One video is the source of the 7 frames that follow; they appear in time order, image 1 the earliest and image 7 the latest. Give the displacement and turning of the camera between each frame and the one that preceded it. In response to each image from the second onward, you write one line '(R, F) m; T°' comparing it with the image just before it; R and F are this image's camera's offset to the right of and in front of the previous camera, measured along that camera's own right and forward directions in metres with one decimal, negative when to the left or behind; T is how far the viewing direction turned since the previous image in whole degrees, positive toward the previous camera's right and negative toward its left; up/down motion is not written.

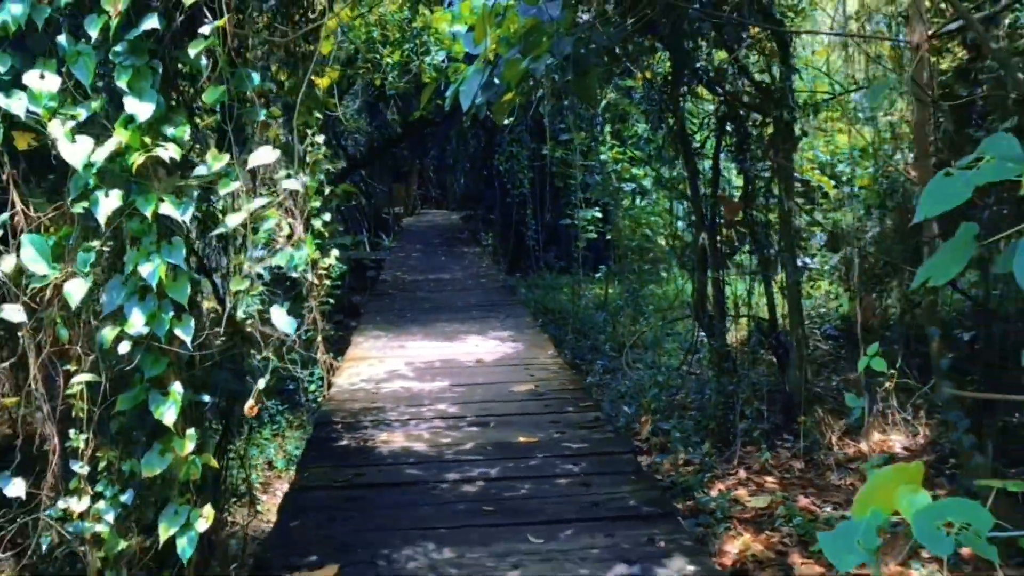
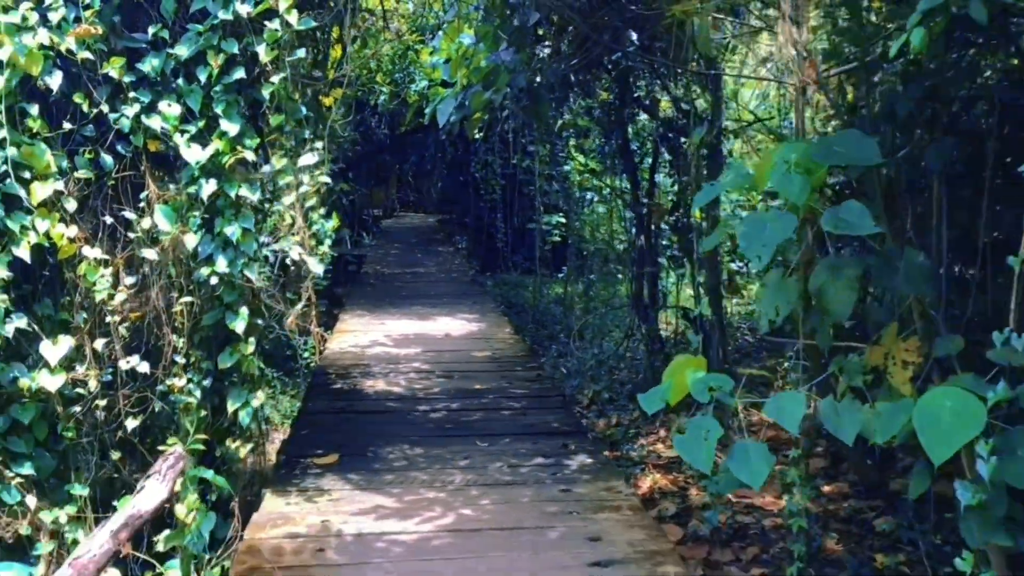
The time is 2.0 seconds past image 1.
(+0.1, -0.9) m; +2°
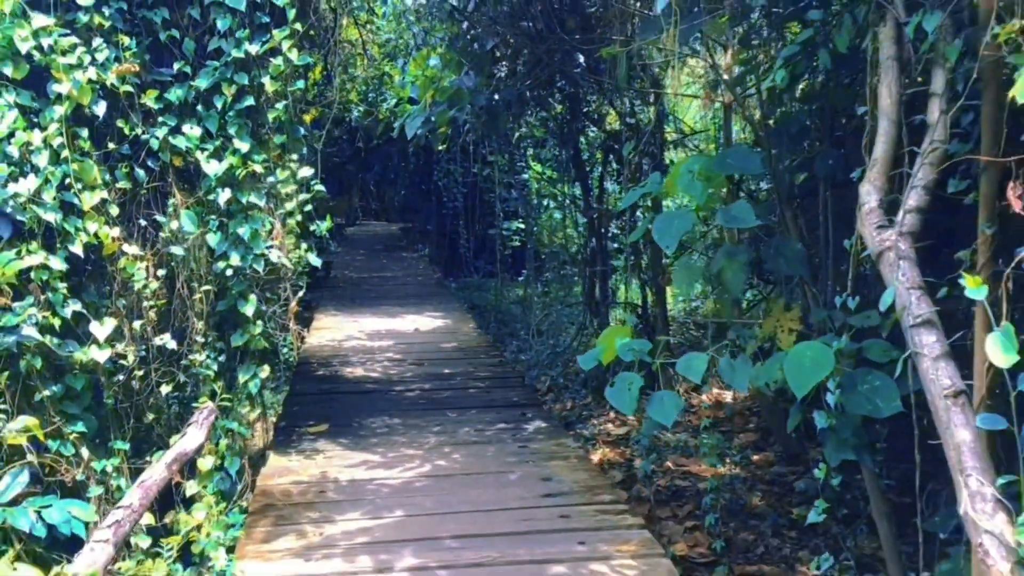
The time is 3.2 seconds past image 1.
(0.0, -0.5) m; +2°
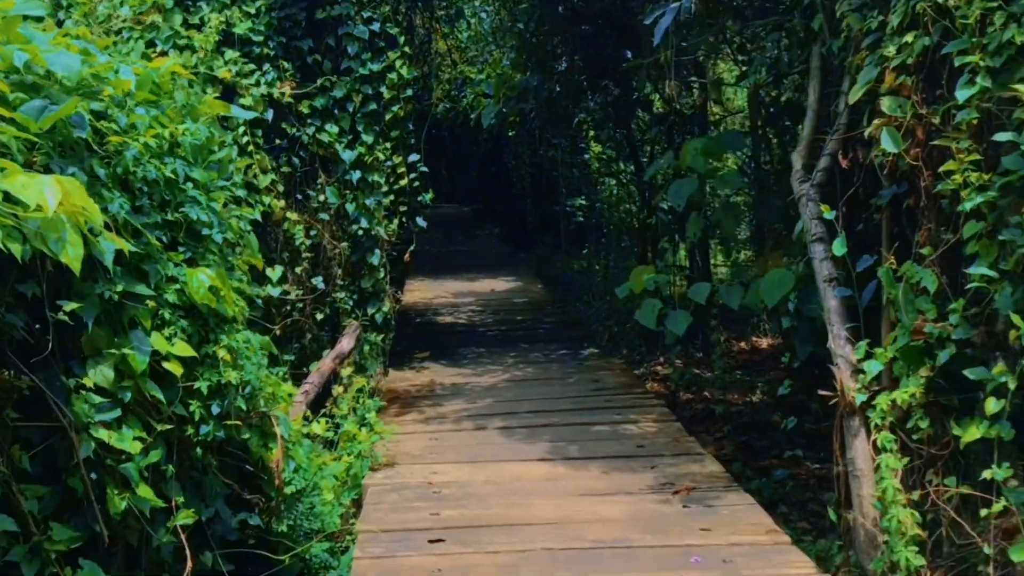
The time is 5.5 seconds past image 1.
(0.0, -1.0) m; -4°
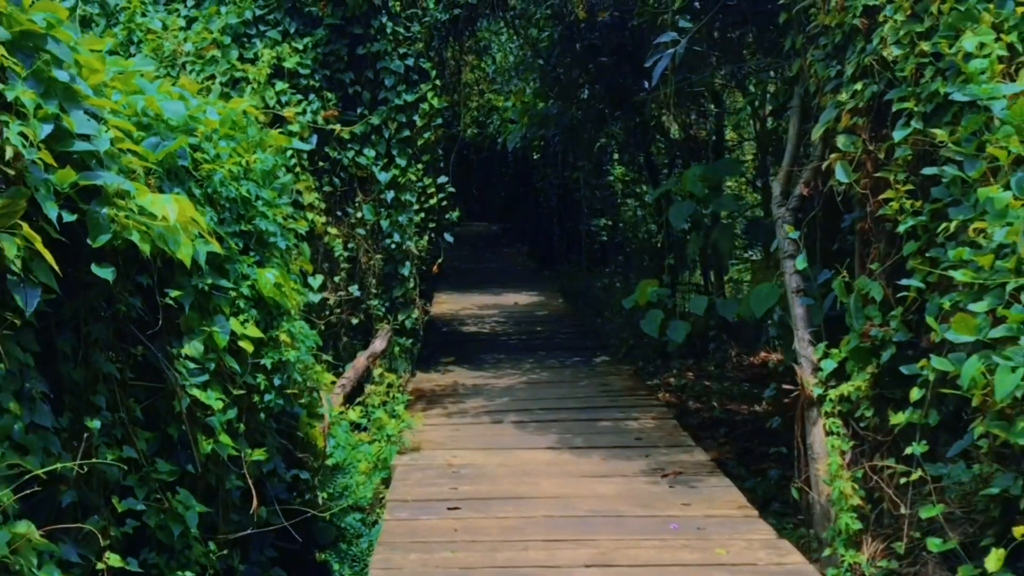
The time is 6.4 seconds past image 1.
(+0.1, -0.4) m; -2°
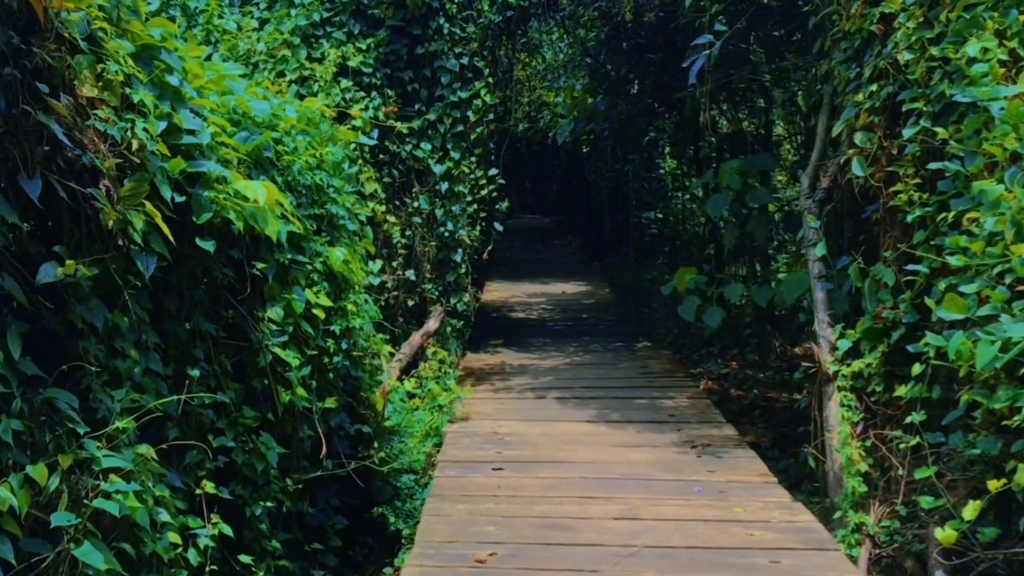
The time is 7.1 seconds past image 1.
(0.0, -0.3) m; -3°
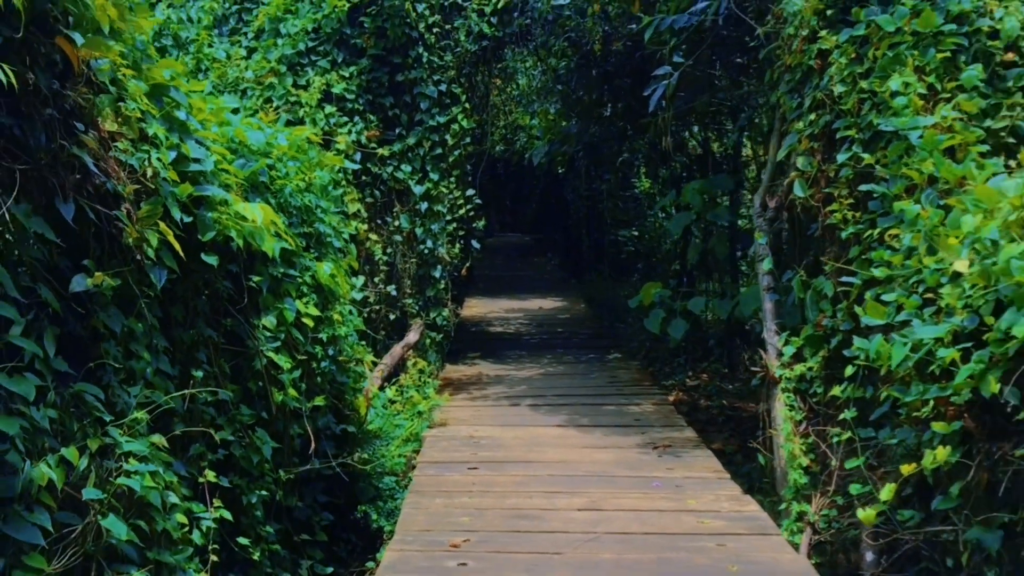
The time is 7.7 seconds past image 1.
(0.0, -0.2) m; +1°
